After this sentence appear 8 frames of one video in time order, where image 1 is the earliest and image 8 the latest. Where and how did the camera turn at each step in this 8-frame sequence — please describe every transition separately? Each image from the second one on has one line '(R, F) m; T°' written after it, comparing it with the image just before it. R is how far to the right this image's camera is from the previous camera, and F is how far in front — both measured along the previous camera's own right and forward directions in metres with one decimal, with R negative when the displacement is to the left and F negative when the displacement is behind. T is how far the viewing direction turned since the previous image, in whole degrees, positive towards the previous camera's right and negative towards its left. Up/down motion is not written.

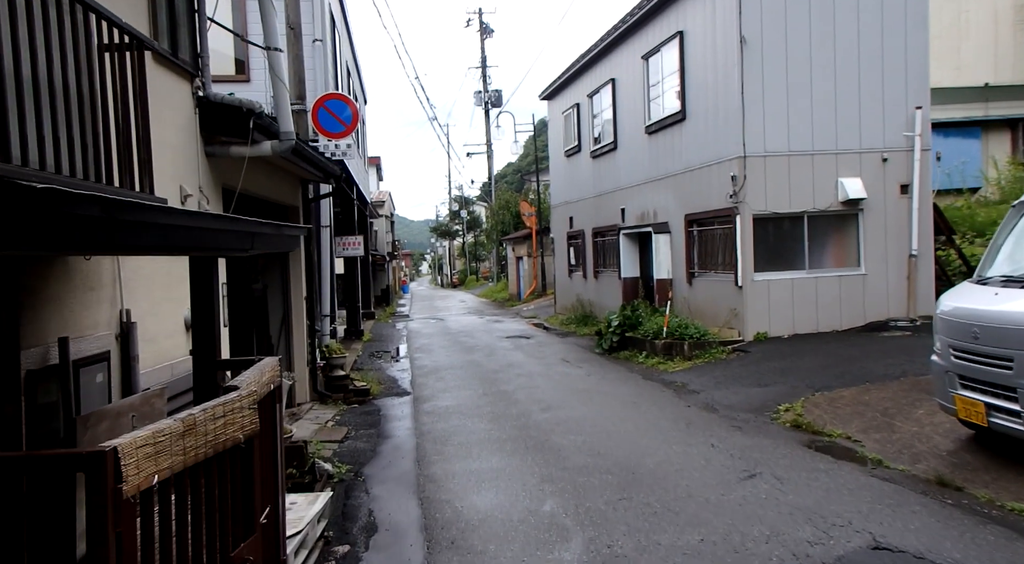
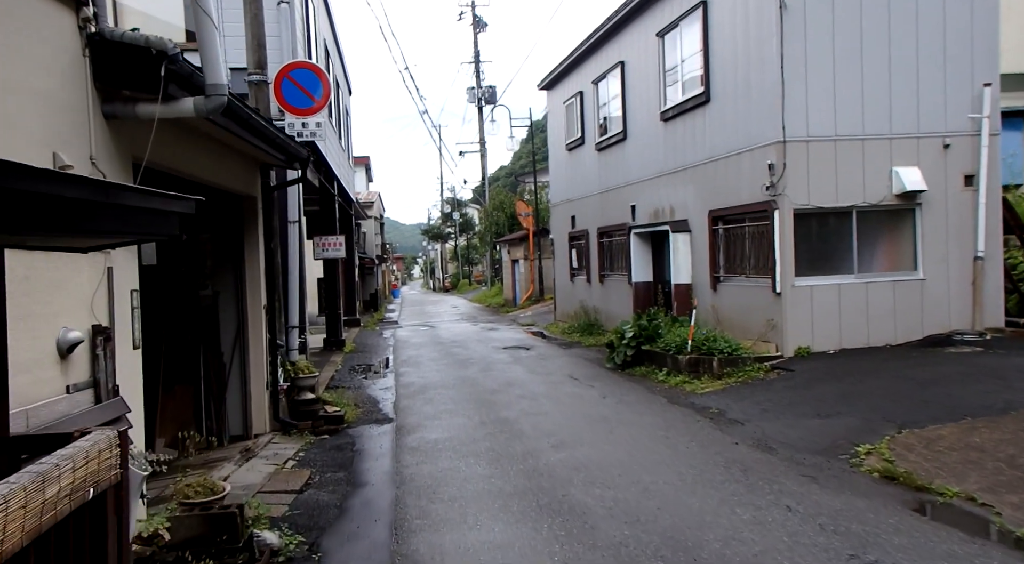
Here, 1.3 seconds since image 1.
(-0.1, +1.6) m; +1°
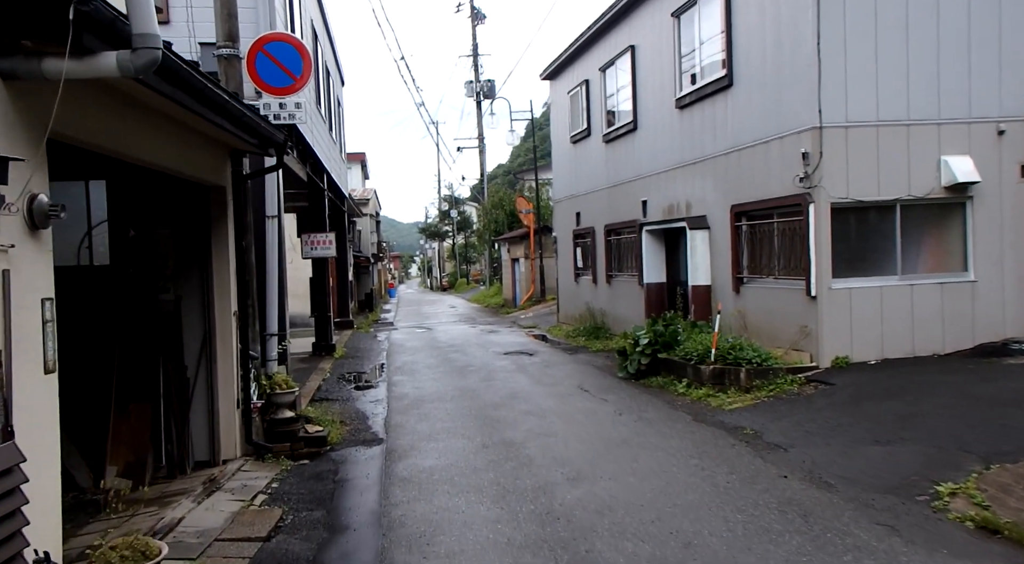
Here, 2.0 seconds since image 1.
(-0.1, +1.0) m; 0°
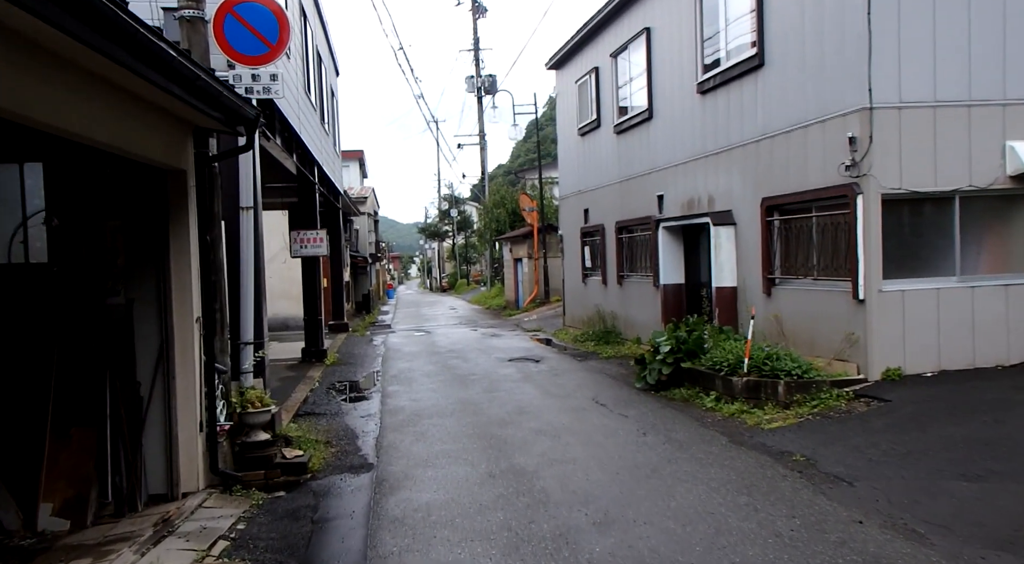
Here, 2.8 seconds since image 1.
(-0.1, +1.0) m; 0°
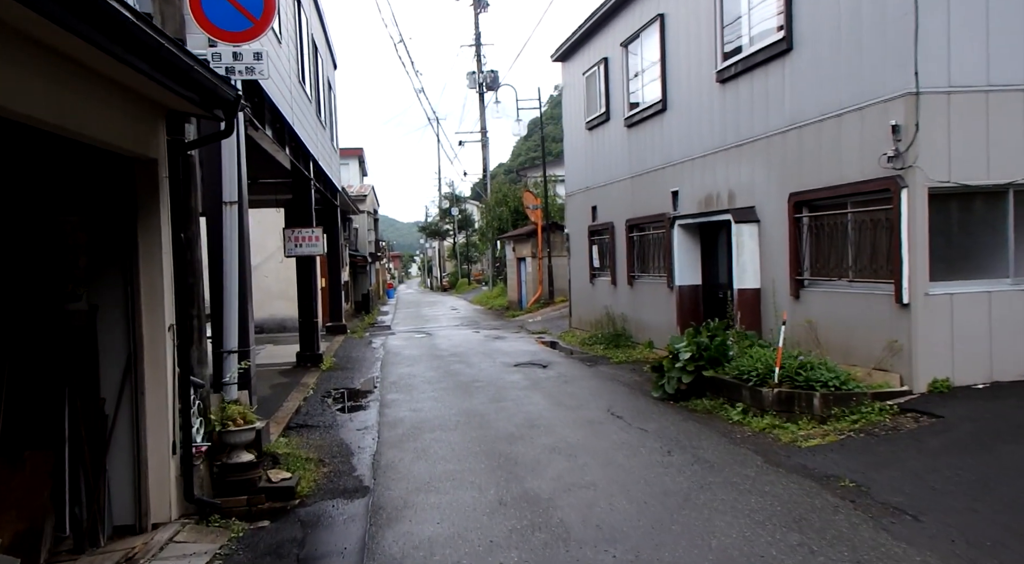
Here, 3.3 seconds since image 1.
(-0.1, +0.7) m; 0°
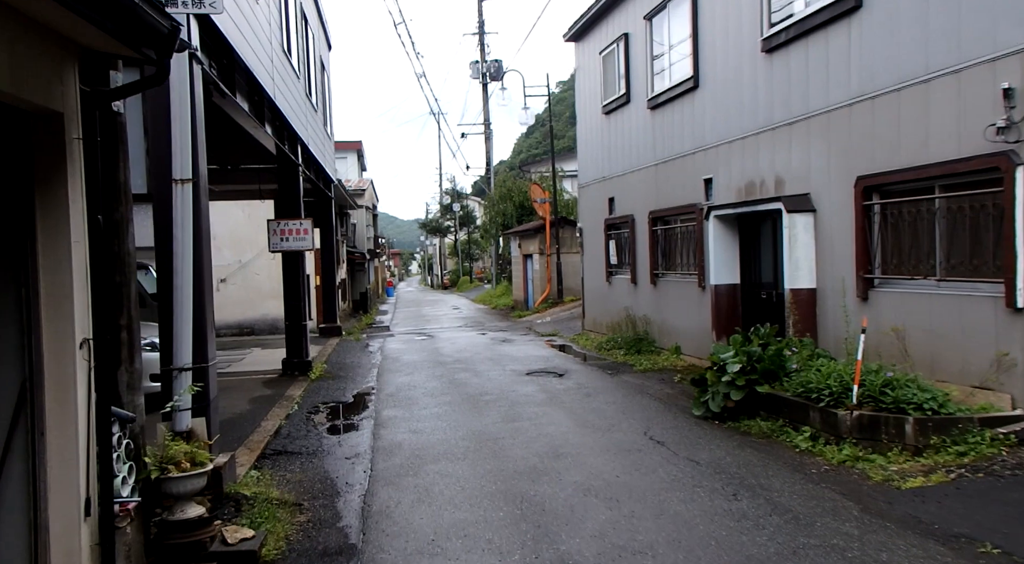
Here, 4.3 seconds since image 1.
(-0.2, +1.3) m; 0°
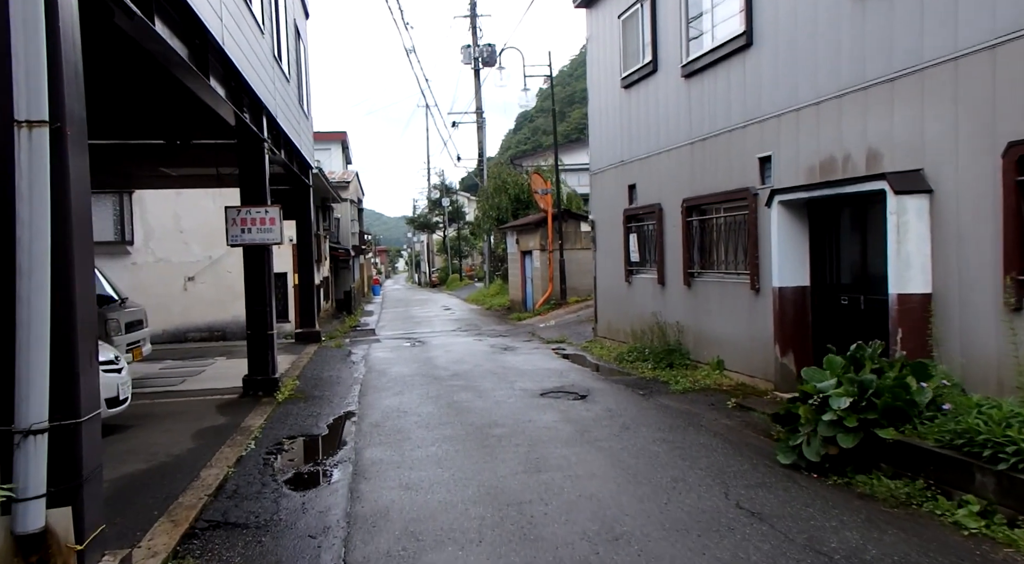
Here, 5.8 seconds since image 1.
(-0.3, +1.9) m; +1°
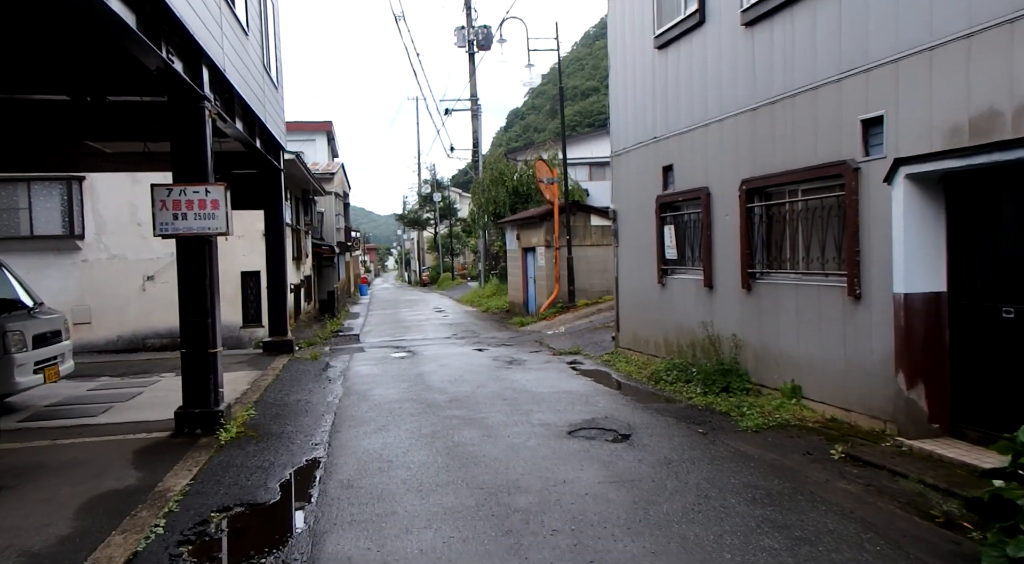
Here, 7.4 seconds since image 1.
(-0.3, +2.2) m; +1°
